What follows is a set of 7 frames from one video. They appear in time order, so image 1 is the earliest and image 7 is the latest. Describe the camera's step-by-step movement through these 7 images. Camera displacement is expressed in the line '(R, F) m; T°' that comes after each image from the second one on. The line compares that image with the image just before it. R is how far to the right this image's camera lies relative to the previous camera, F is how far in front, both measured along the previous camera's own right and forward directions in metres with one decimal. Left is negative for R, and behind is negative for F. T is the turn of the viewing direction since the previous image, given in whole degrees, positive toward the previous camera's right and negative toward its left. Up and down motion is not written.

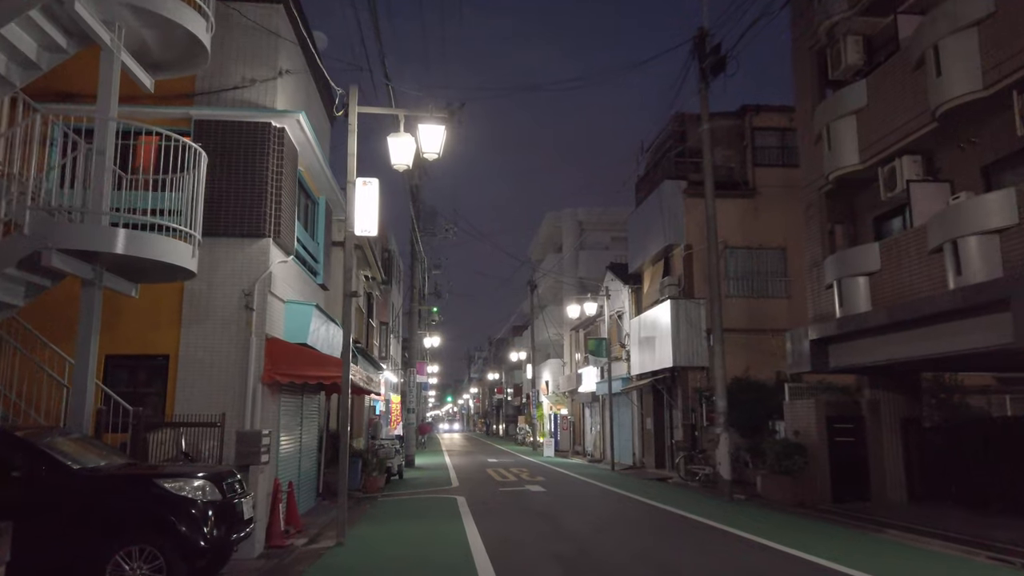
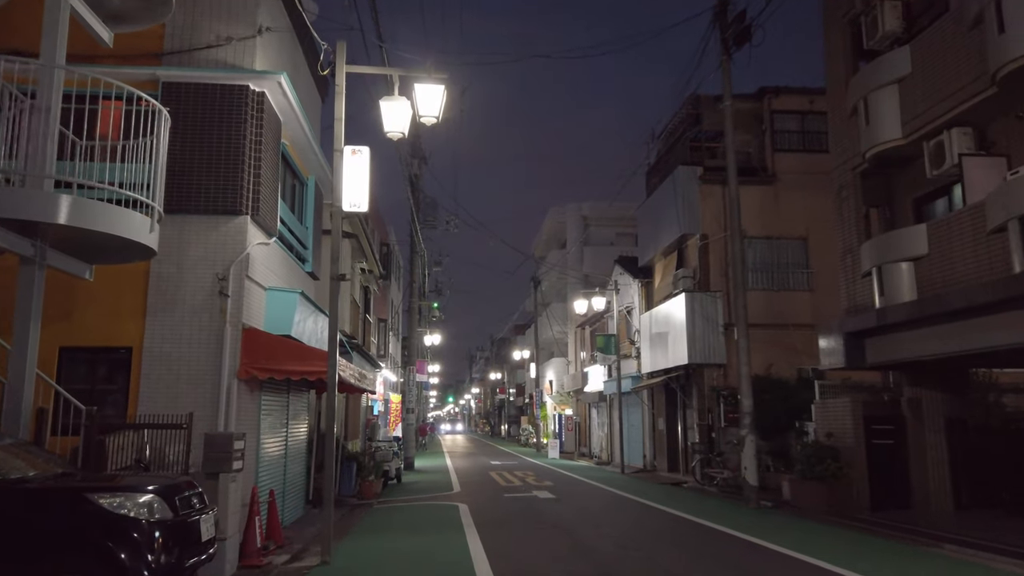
(-0.1, +1.4) m; 0°
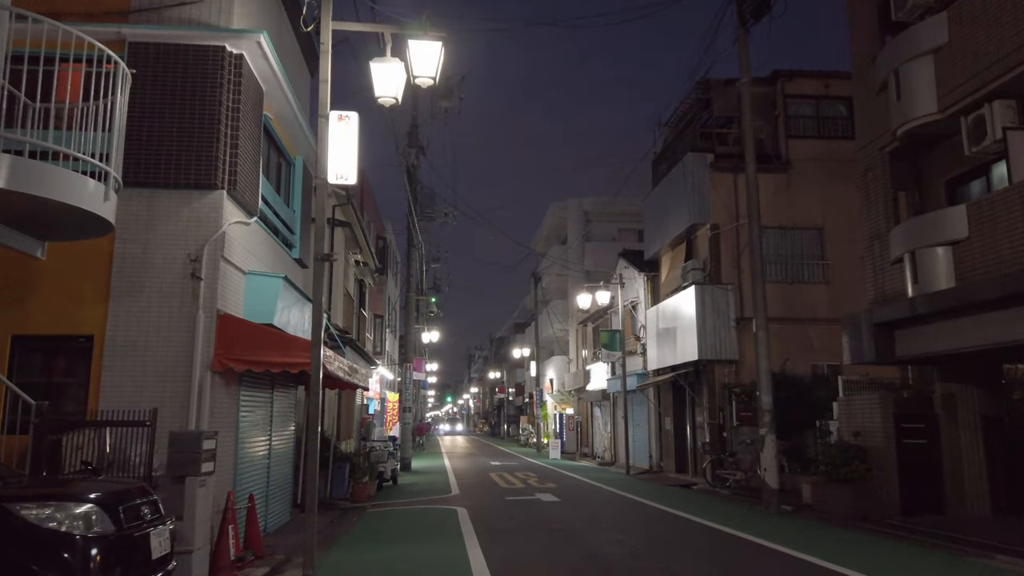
(-0.1, +1.0) m; 0°
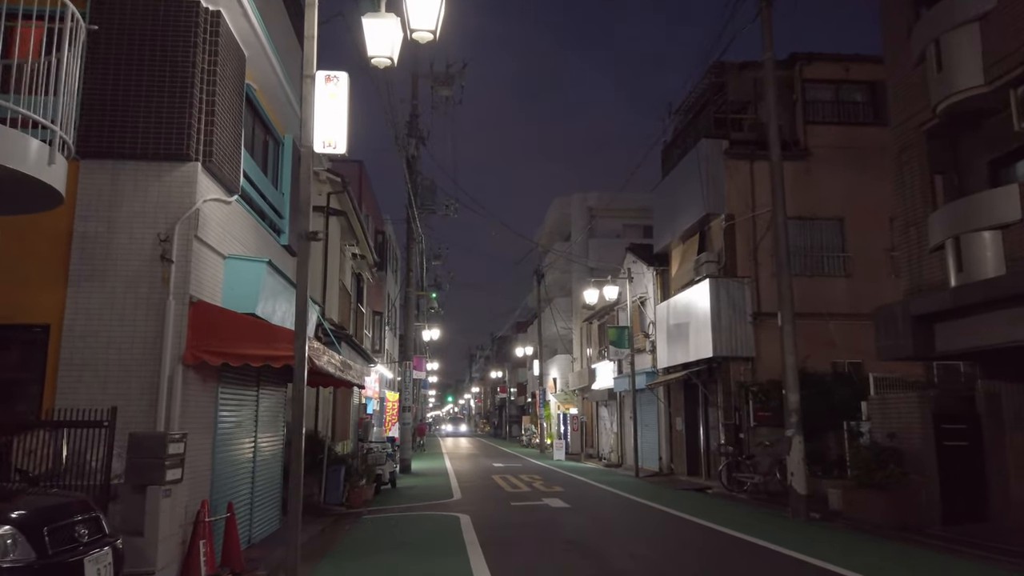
(-0.1, +1.0) m; 0°
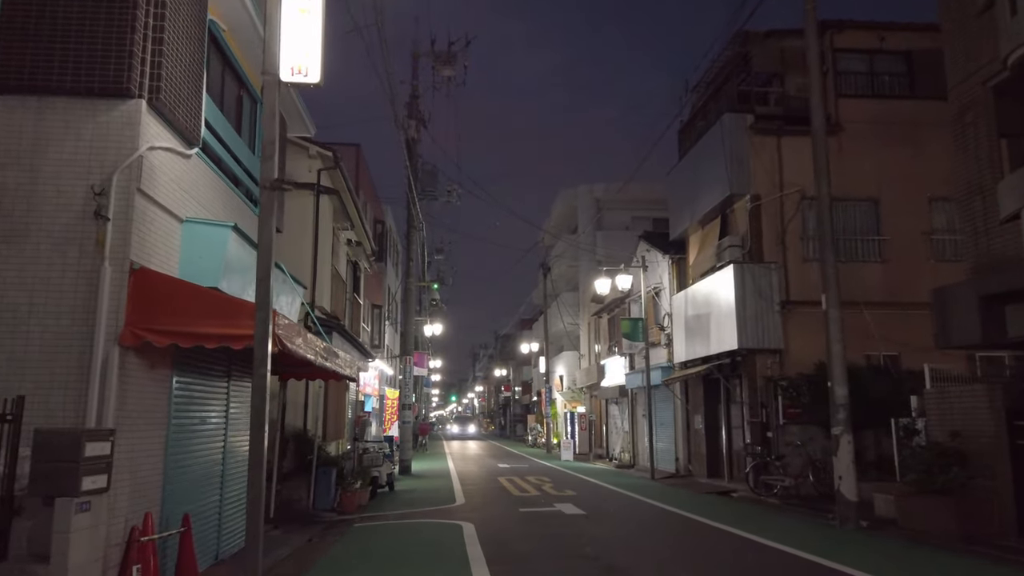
(-0.1, +1.5) m; 0°
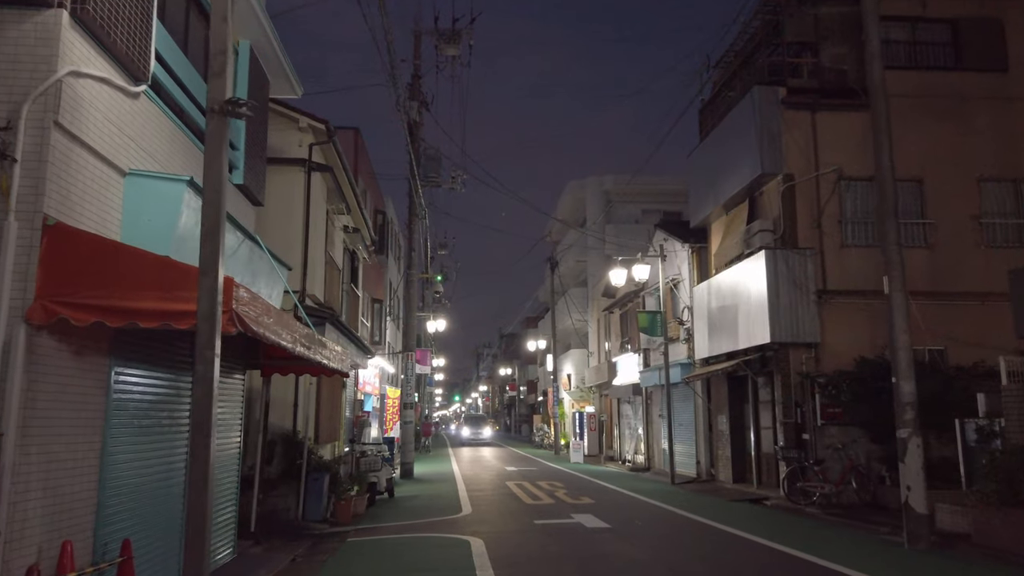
(-0.2, +1.5) m; 0°
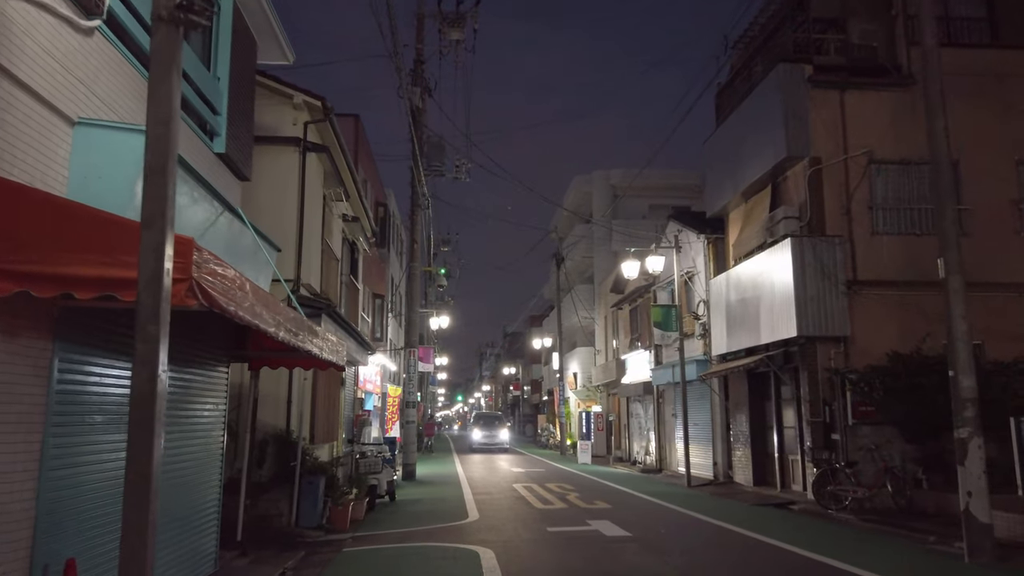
(-0.1, +1.0) m; 0°
